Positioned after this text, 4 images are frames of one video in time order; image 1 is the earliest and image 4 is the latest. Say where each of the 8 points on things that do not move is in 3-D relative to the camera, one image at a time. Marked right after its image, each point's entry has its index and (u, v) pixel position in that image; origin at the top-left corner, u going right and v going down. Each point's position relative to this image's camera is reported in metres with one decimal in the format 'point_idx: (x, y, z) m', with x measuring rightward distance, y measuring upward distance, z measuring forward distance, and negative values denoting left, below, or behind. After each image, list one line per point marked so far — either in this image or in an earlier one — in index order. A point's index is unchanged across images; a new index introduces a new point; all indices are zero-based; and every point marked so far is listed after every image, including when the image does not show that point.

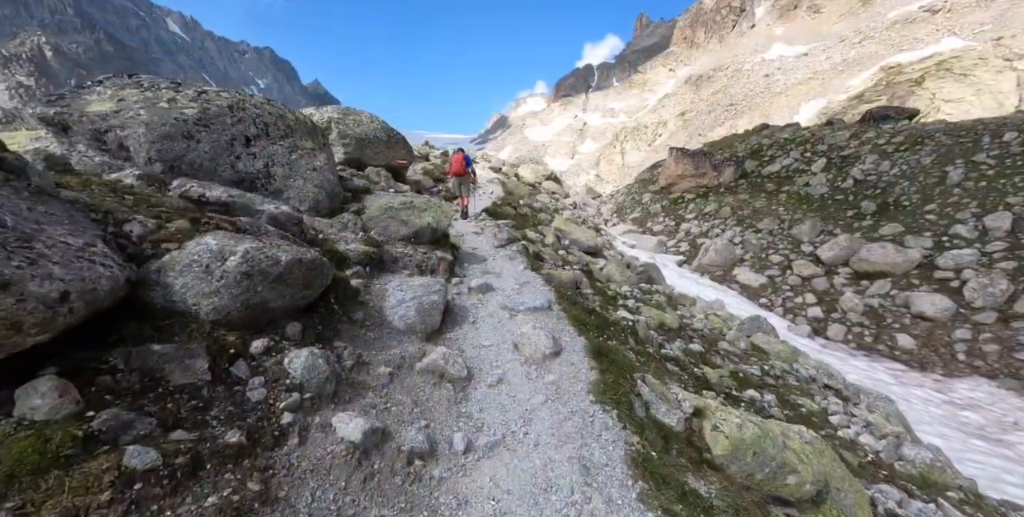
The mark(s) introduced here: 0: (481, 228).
0: (-1.1, +1.0, +14.5) m
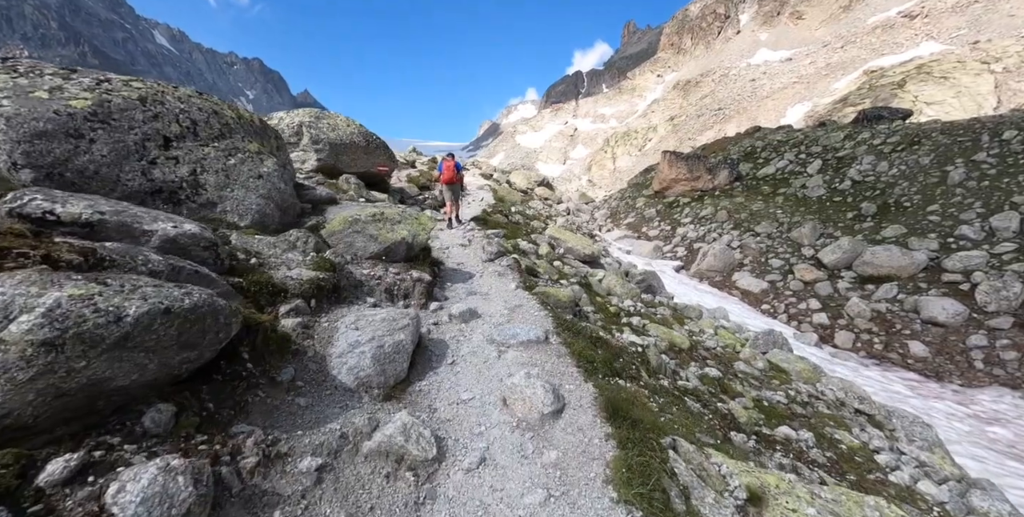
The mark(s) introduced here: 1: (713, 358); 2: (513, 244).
0: (-1.4, +0.6, +13.2) m
1: (+5.0, -2.5, +10.1) m
2: (-0.1, +0.5, +14.3) m
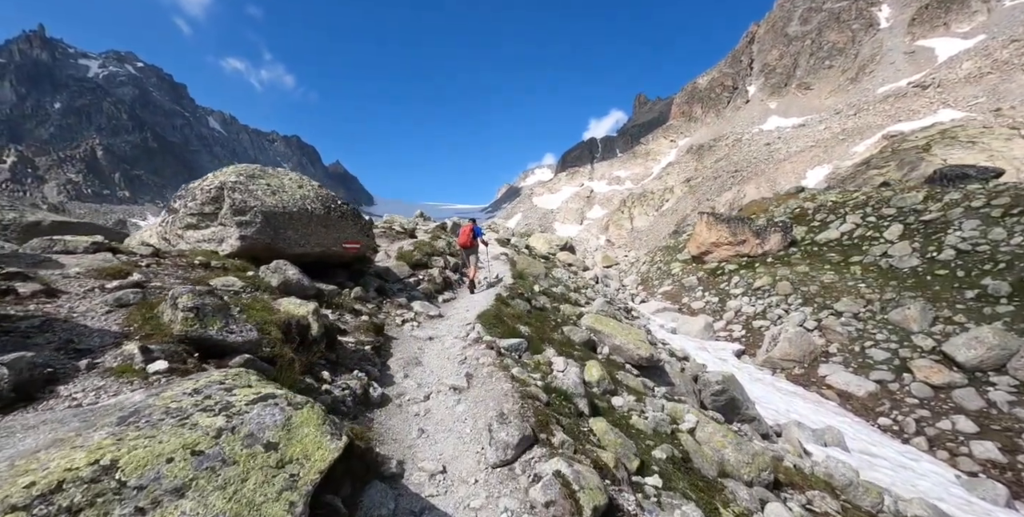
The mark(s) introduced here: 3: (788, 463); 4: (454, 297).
0: (-0.8, -2.2, +7.5) m
1: (+5.5, -4.7, +3.7) m
2: (+0.6, -2.4, +8.5) m
3: (+6.2, -4.6, +9.0) m
4: (-2.1, -1.4, +14.4) m
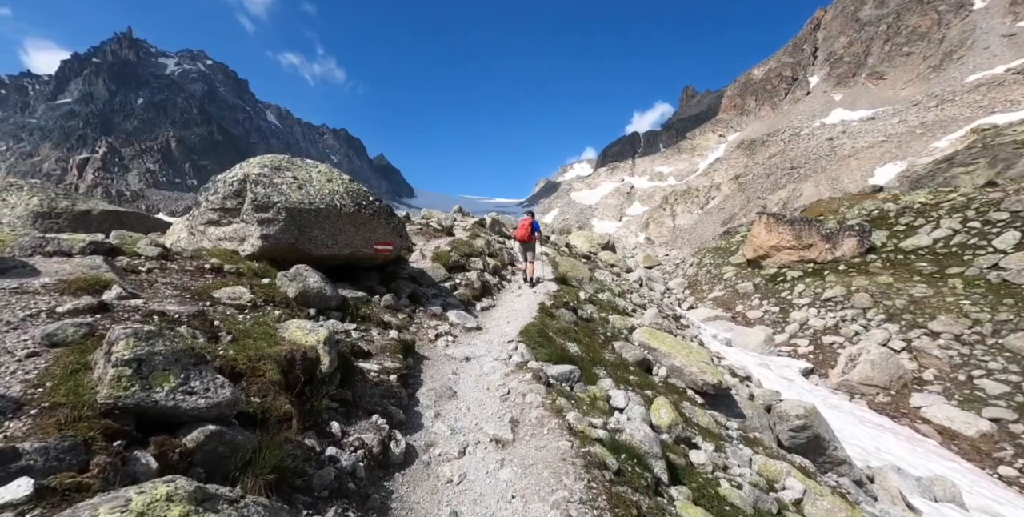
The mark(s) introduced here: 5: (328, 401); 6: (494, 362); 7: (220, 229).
0: (0.0, -2.4, +6.0) m
1: (+5.8, -5.2, +1.6) m
2: (+1.5, -2.6, +6.8) m
3: (+7.0, -5.0, +6.9) m
4: (-0.6, -1.5, +12.9) m
5: (-2.1, -1.6, +4.7) m
6: (-0.3, -2.1, +8.4) m
7: (-6.3, +0.7, +8.8) m
